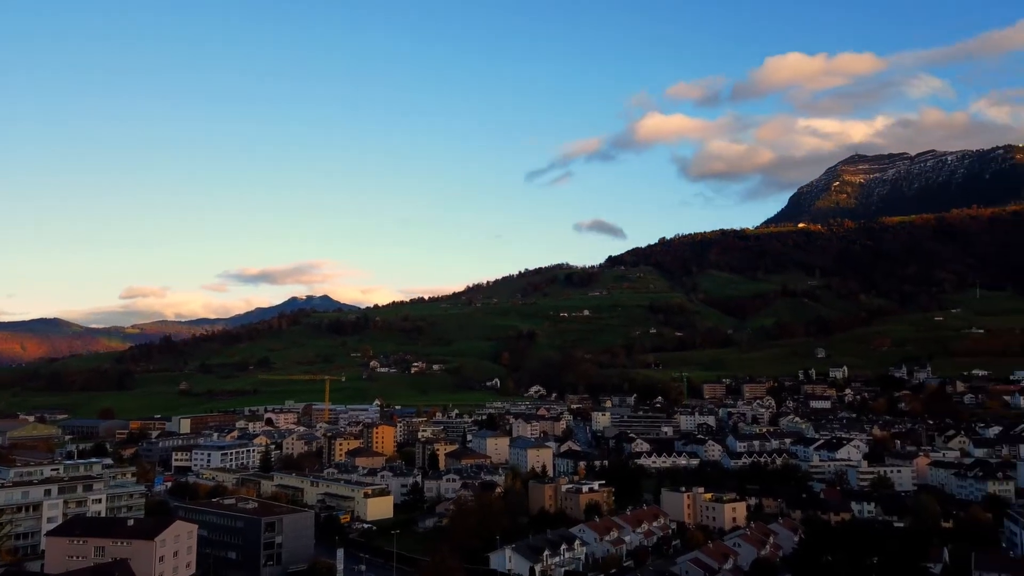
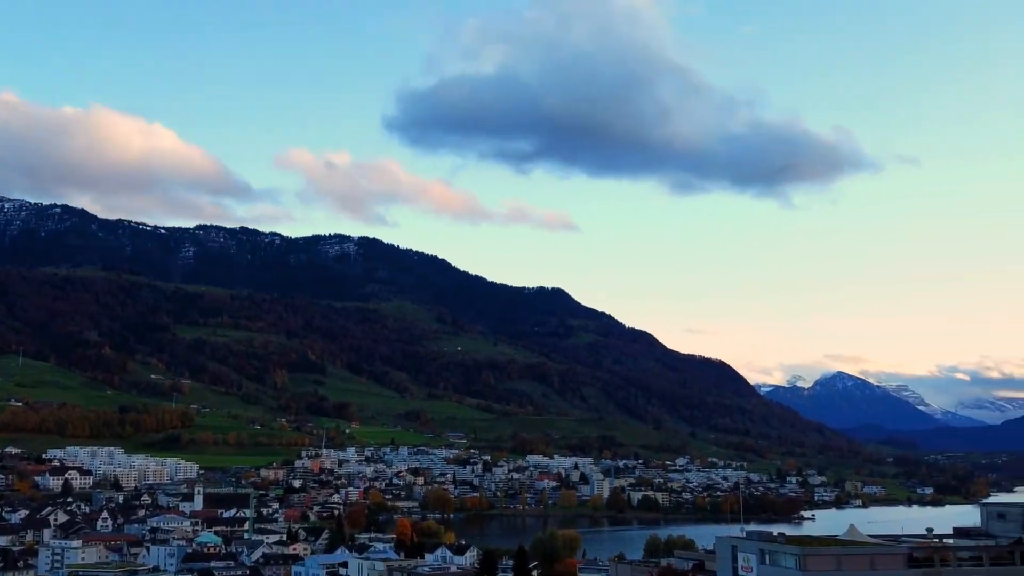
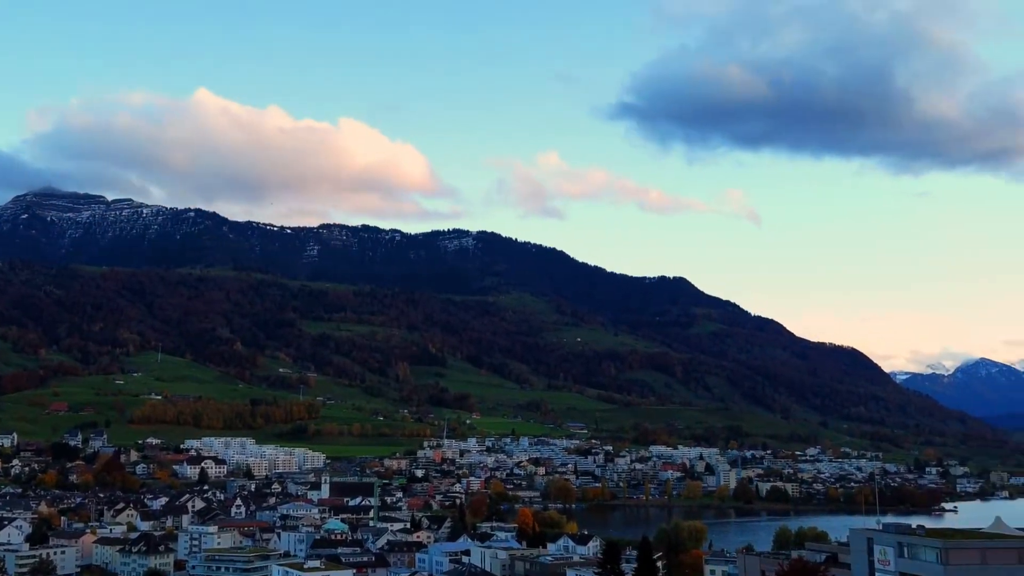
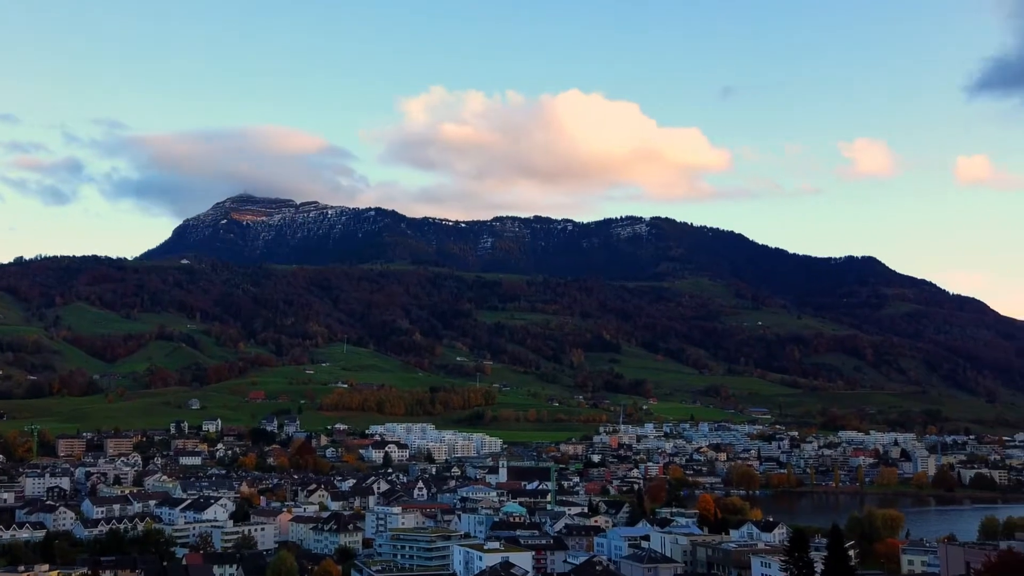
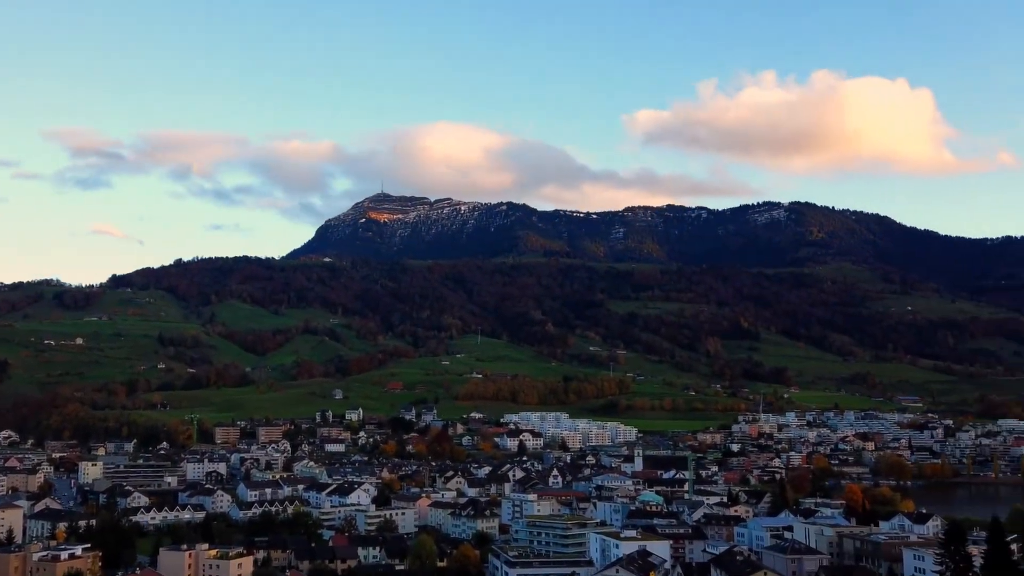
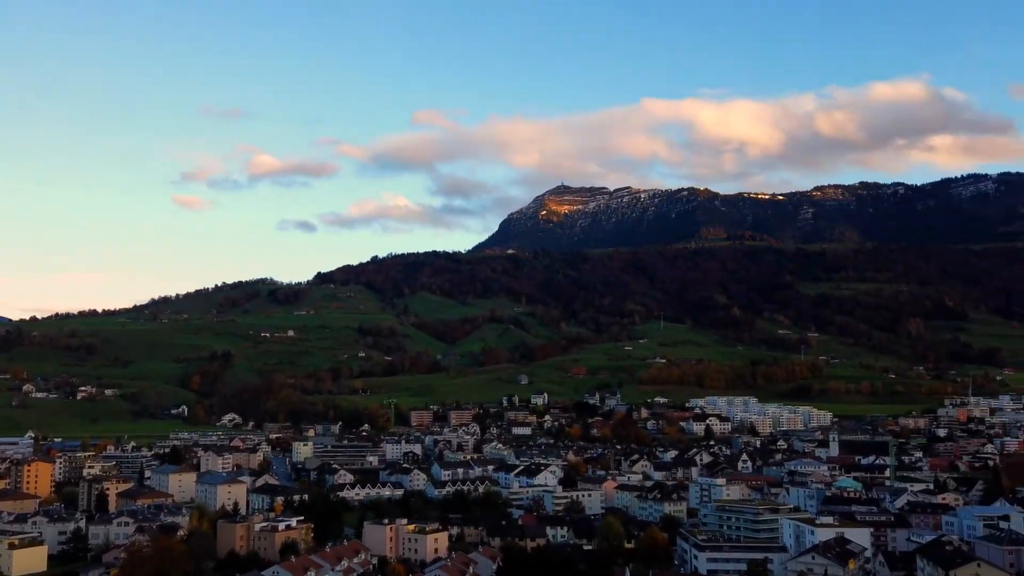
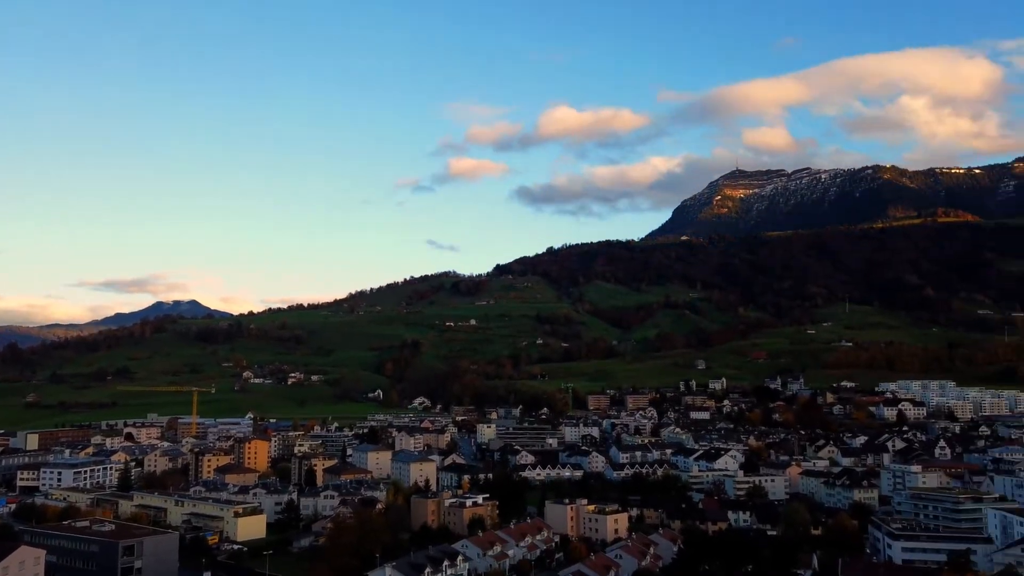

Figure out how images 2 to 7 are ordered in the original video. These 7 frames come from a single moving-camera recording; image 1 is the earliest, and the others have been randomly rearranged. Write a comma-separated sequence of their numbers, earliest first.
7, 6, 5, 4, 3, 2
